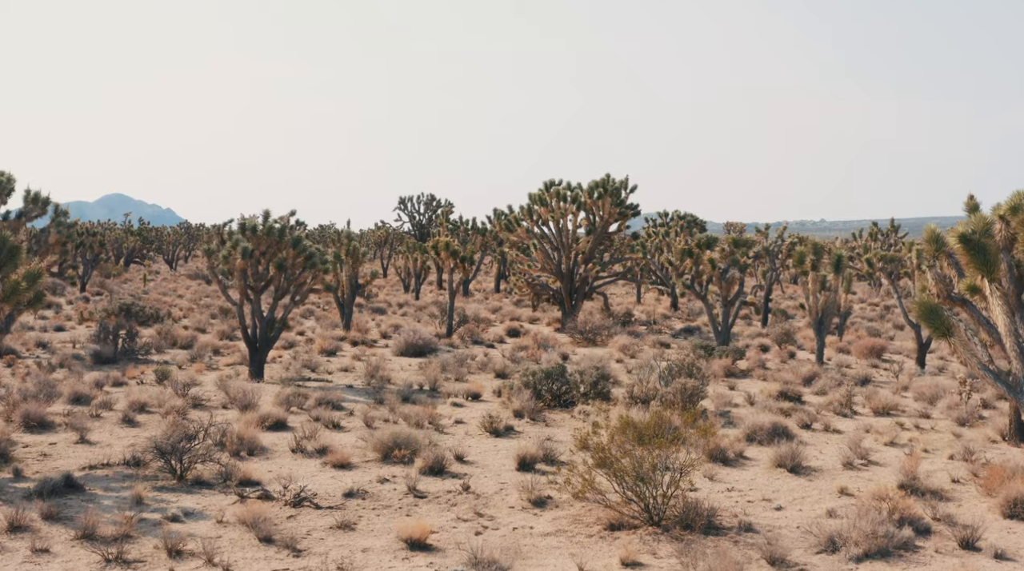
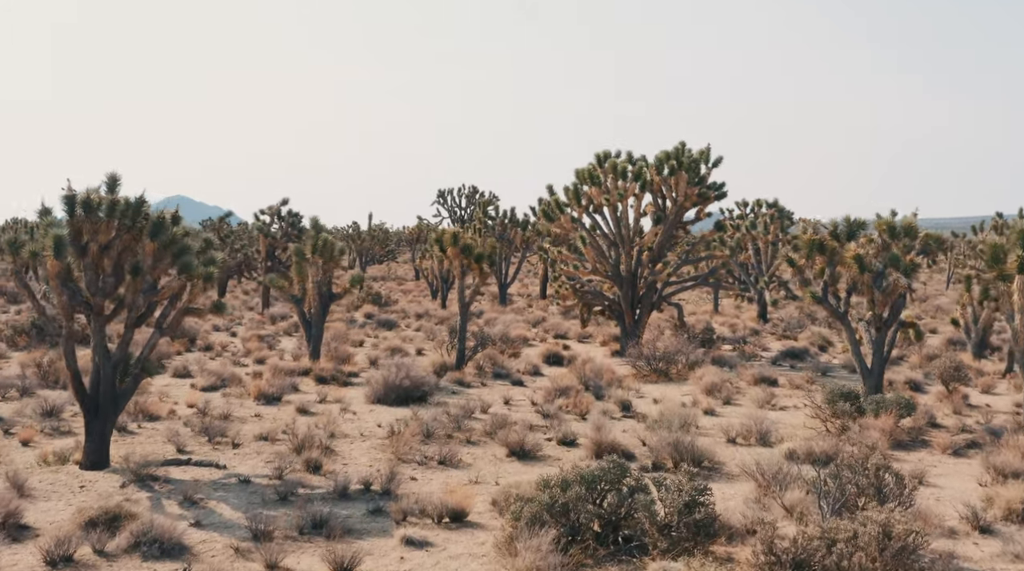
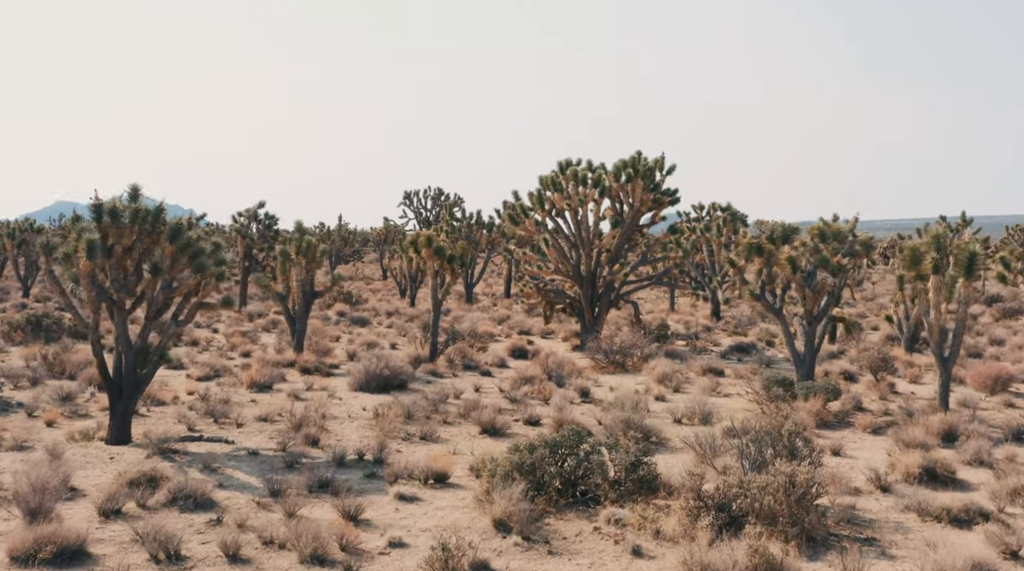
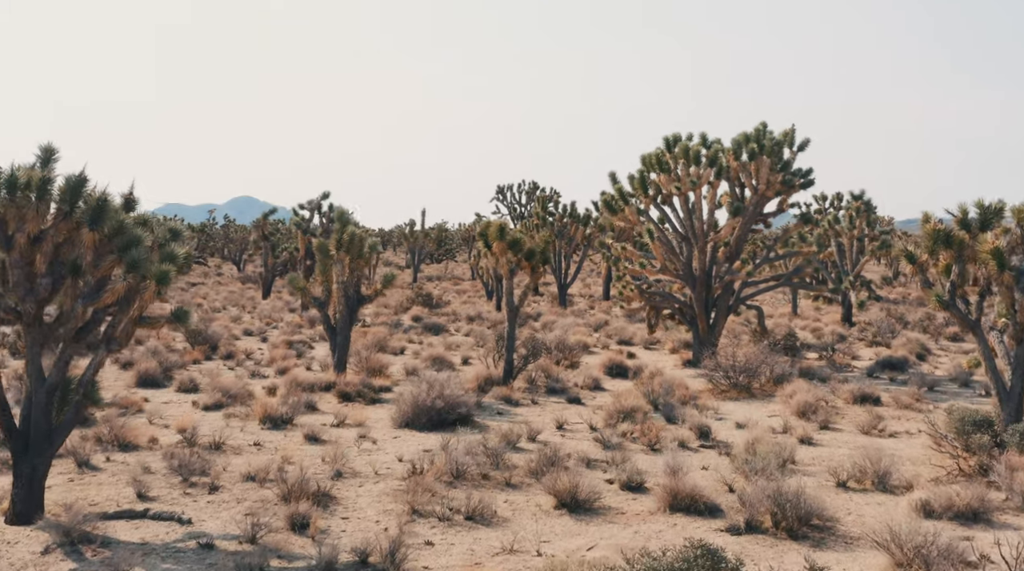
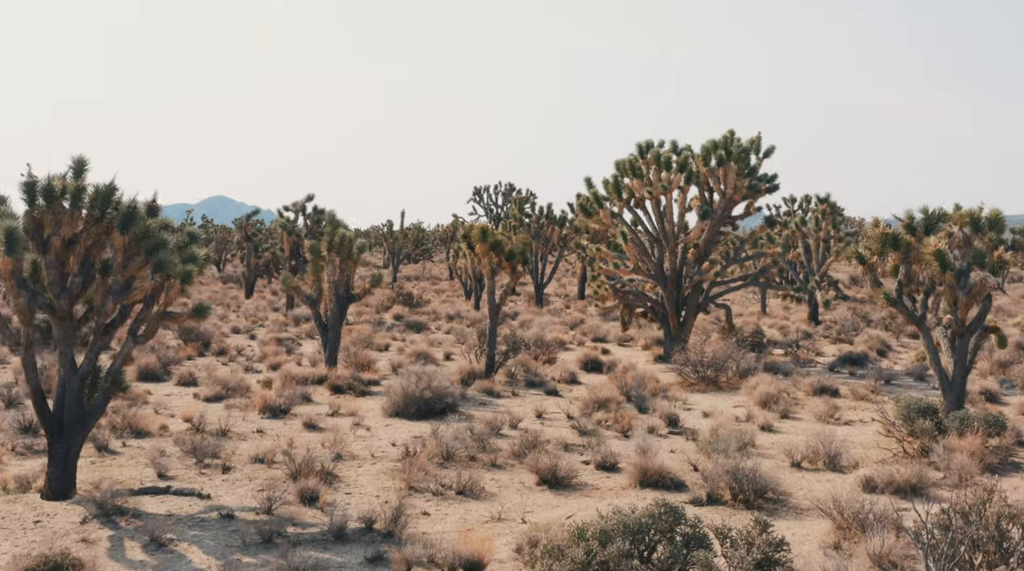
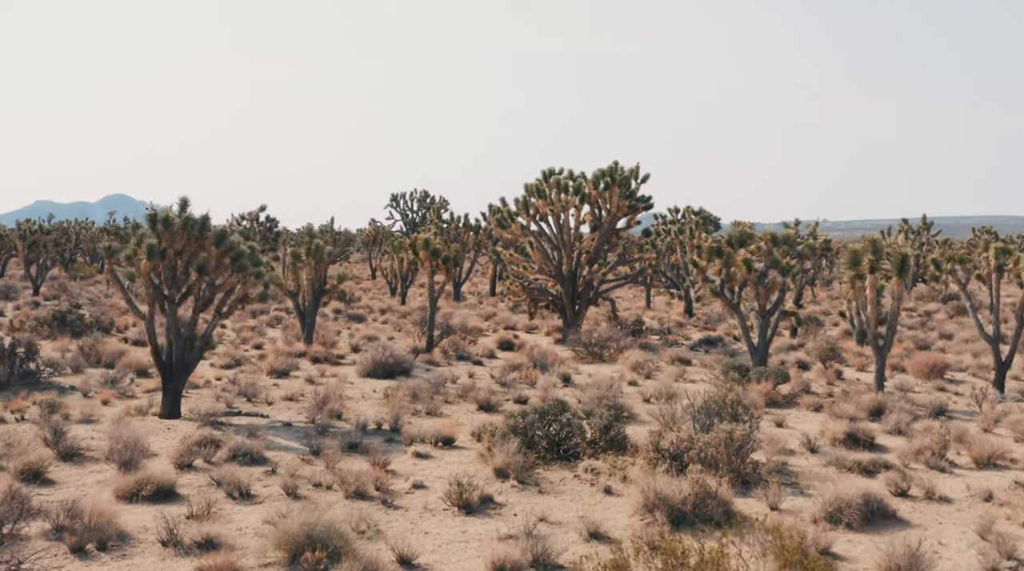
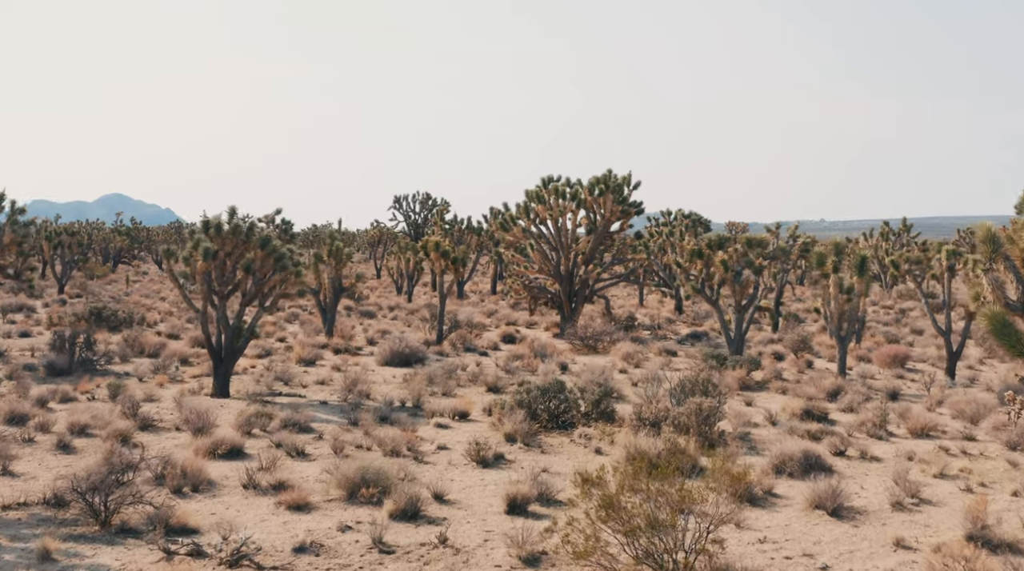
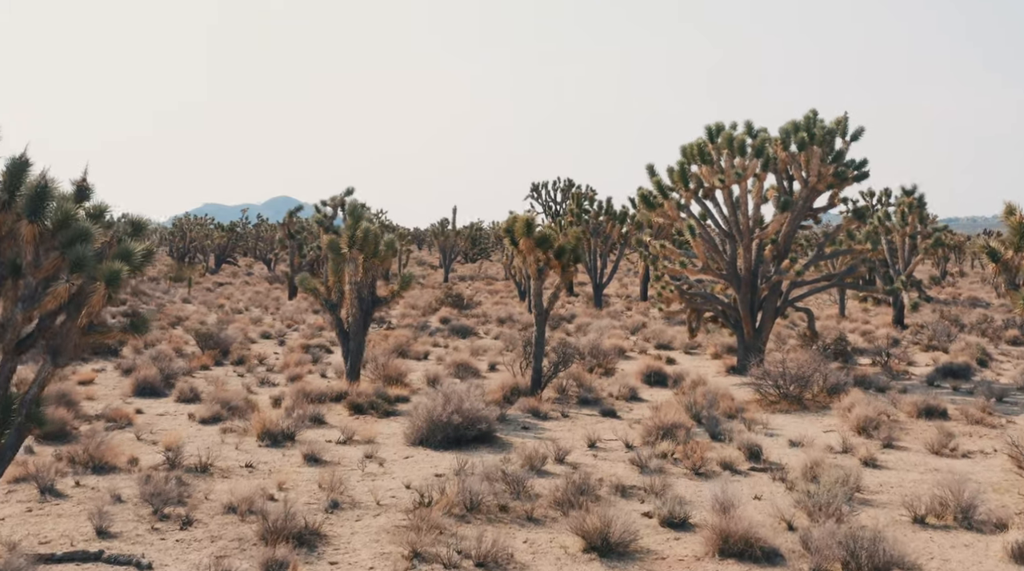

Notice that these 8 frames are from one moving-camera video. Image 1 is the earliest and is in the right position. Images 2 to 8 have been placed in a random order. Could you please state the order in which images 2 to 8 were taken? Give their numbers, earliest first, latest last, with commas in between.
7, 6, 3, 2, 5, 4, 8
